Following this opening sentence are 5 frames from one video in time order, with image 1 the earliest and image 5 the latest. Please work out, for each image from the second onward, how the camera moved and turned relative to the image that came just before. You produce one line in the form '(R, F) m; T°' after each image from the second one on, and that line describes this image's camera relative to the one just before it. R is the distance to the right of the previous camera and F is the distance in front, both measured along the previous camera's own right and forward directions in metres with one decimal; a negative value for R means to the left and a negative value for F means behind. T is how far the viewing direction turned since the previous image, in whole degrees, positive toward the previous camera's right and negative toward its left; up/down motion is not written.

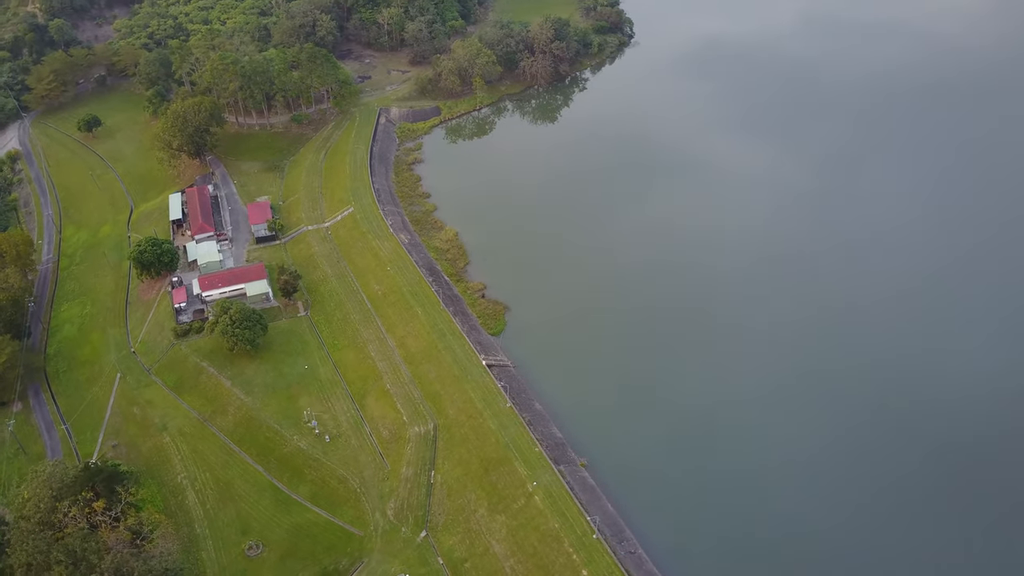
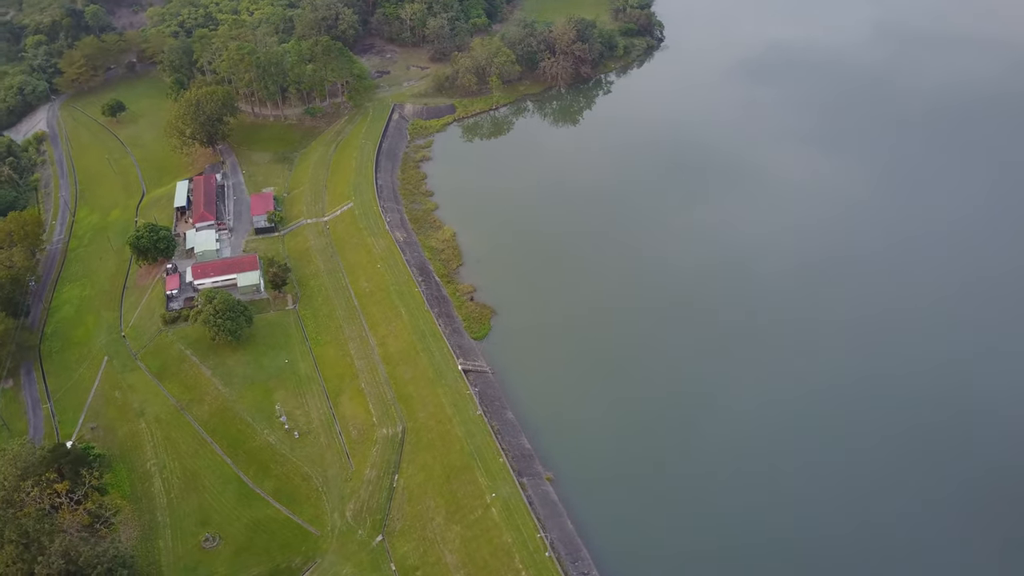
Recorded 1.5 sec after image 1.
(+4.7, +0.8) m; -3°
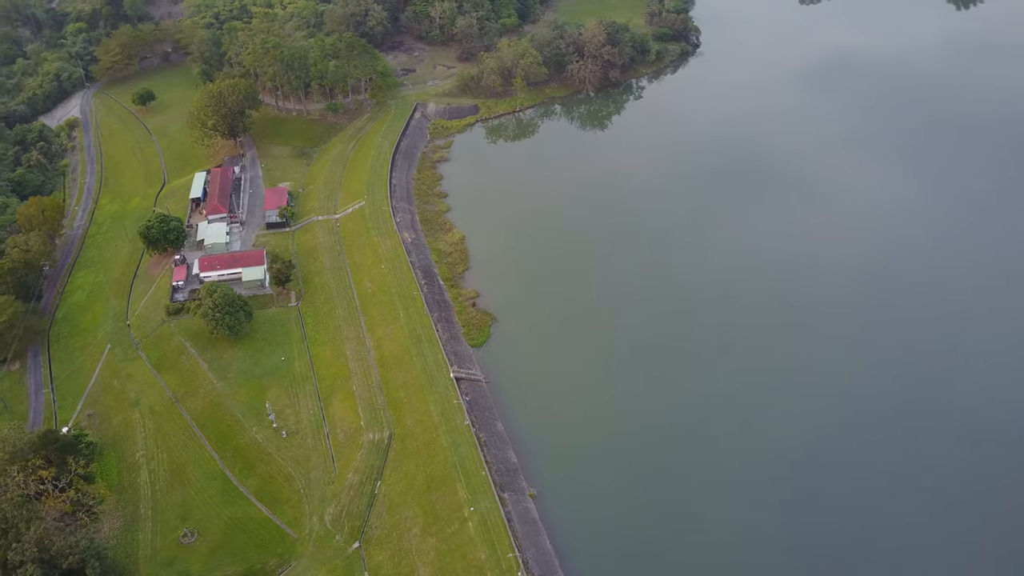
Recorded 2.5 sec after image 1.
(+3.0, +1.1) m; -3°
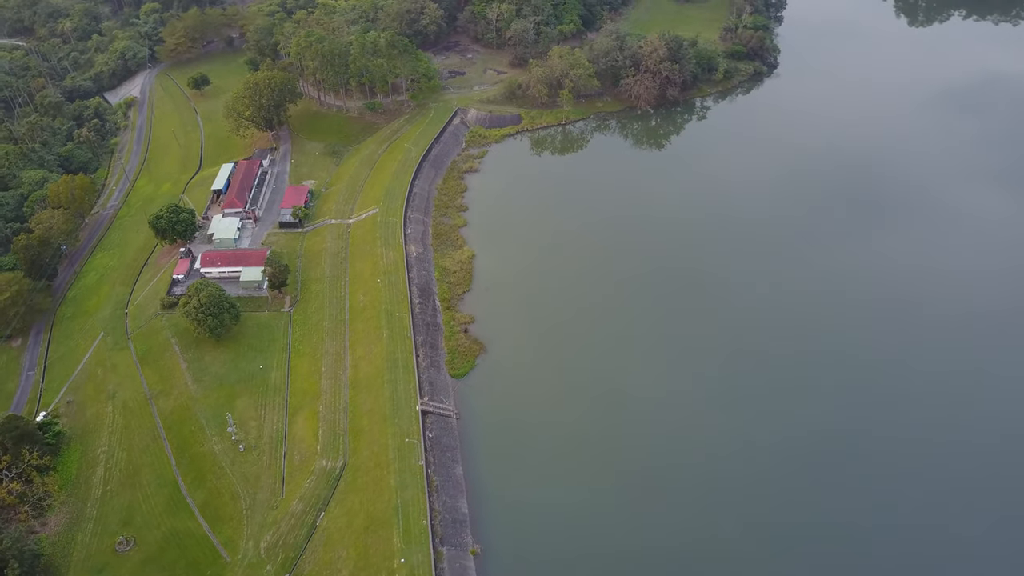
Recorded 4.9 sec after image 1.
(+7.0, +3.4) m; -6°
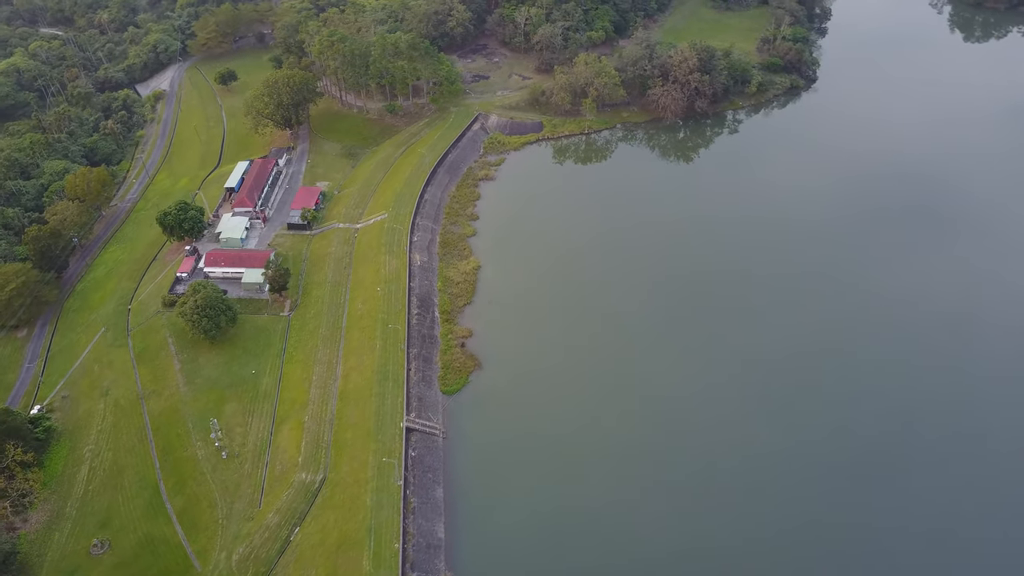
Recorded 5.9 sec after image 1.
(+3.1, +1.5) m; -3°
